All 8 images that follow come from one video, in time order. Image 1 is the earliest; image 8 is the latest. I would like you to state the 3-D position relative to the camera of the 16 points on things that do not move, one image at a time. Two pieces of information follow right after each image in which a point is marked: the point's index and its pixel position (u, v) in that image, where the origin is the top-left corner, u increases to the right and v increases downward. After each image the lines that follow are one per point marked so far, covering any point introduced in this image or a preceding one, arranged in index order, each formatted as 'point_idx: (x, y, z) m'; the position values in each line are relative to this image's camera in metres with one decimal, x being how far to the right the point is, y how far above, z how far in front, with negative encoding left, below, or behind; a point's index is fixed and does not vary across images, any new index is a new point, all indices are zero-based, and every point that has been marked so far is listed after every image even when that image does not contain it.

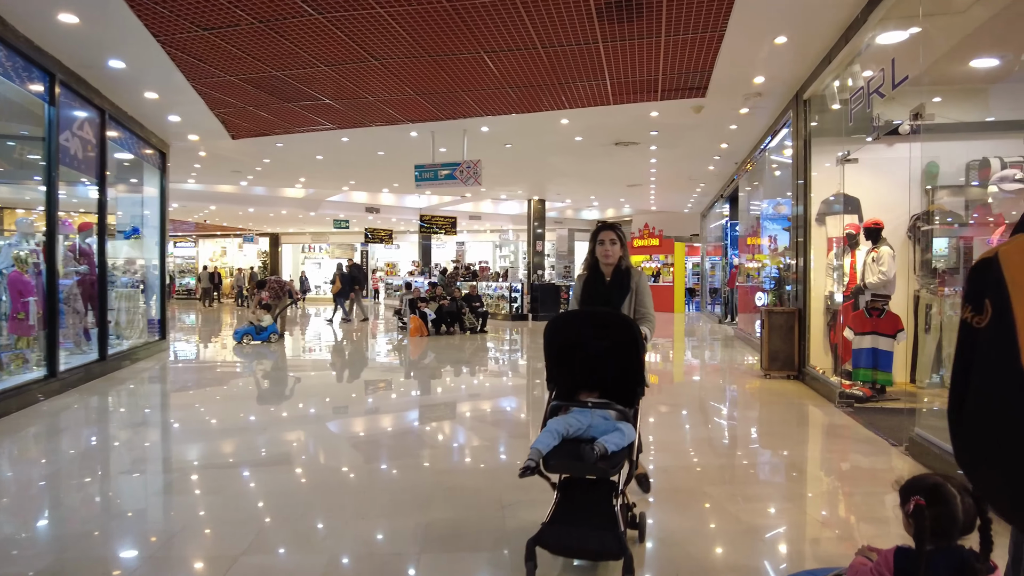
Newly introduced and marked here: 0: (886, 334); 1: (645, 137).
0: (+2.6, -0.3, +4.6) m
1: (+1.5, +1.7, +7.6) m
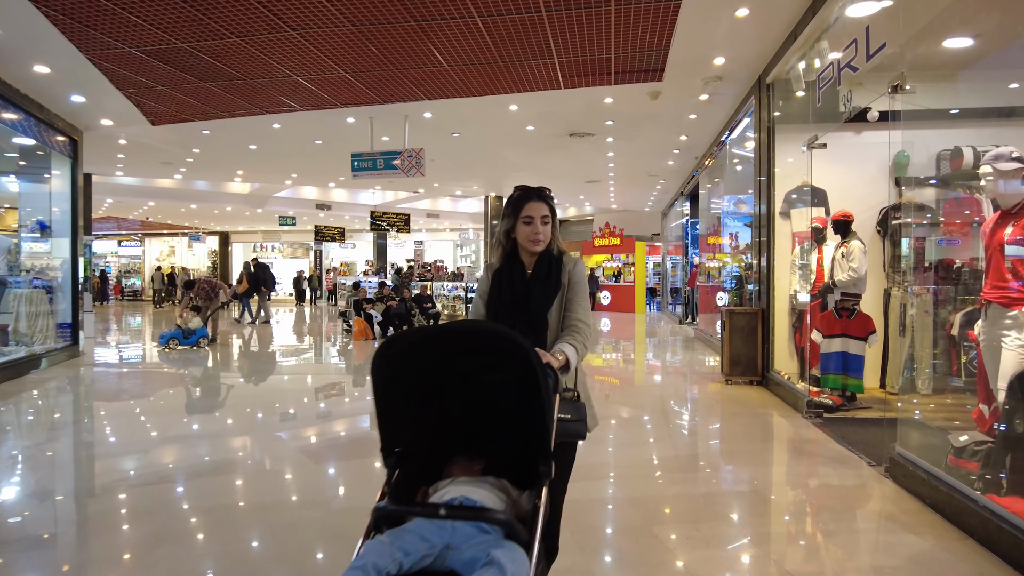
0: (+2.2, -0.3, +4.2) m
1: (+0.9, +1.7, +7.2) m
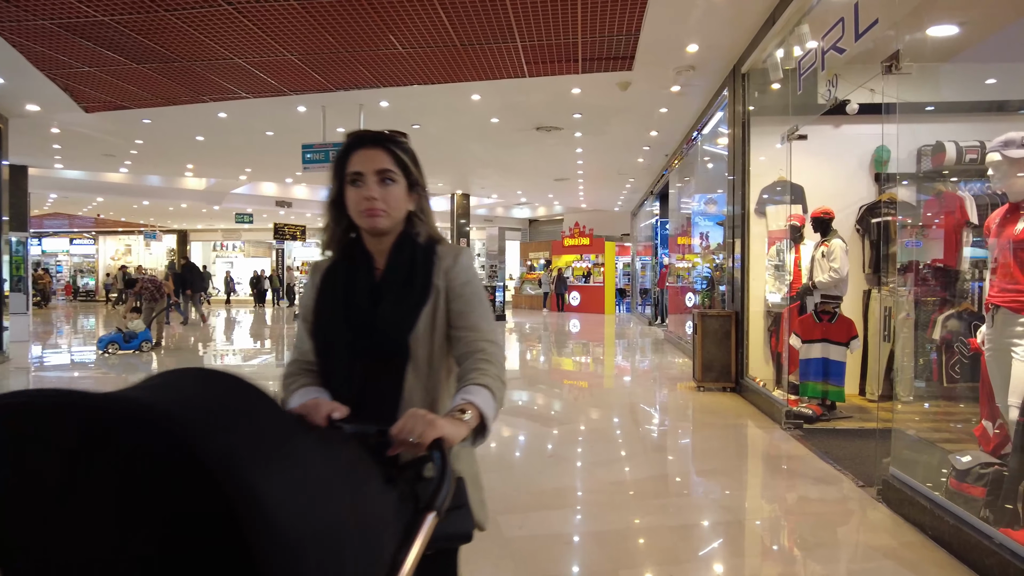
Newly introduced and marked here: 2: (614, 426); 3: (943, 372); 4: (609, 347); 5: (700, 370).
0: (+1.9, -0.3, +4.0) m
1: (+0.6, +1.7, +6.9) m
2: (+0.7, -0.9, +4.4) m
3: (+1.7, -0.3, +2.6) m
4: (+1.5, -0.9, +10.3) m
5: (+1.4, -0.6, +5.1) m
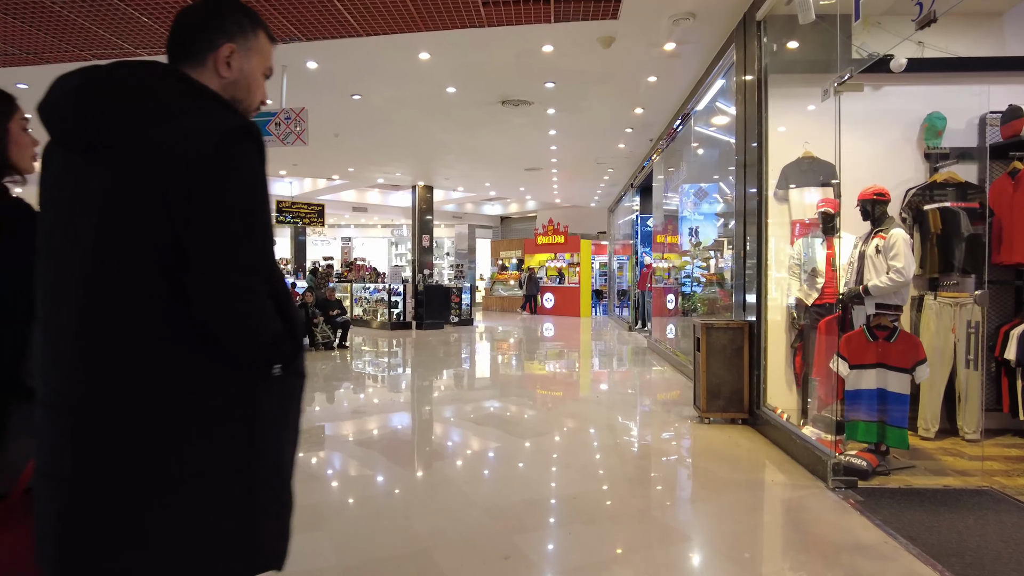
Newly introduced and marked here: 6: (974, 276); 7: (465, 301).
0: (+1.7, -0.3, +2.9) m
1: (+0.2, +1.7, +5.8) m
2: (+0.4, -0.9, +3.3) m
3: (+1.6, -0.4, +1.6) m
4: (+1.0, -0.9, +9.3) m
5: (+1.2, -0.7, +4.0) m
6: (+2.4, +0.1, +3.5) m
7: (-0.9, -0.2, +12.4) m
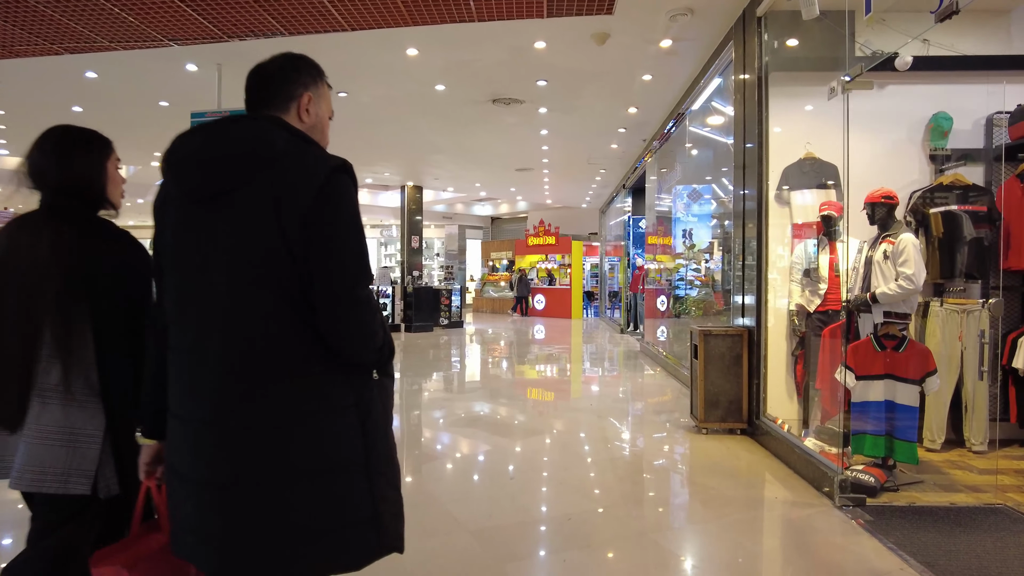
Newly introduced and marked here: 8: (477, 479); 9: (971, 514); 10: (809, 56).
0: (+1.7, -0.4, +2.8) m
1: (+0.1, +1.7, +5.6) m
2: (+0.4, -0.9, +3.2) m
3: (+1.5, -0.4, +1.5) m
4: (+0.9, -1.0, +9.2) m
5: (+1.1, -0.7, +3.9) m
6: (+2.4, 0.0, +3.4) m
7: (-1.0, -0.3, +12.2) m
8: (-0.2, -0.9, +3.2) m
9: (+1.7, -0.9, +2.5) m
10: (+1.5, +1.2, +3.4) m
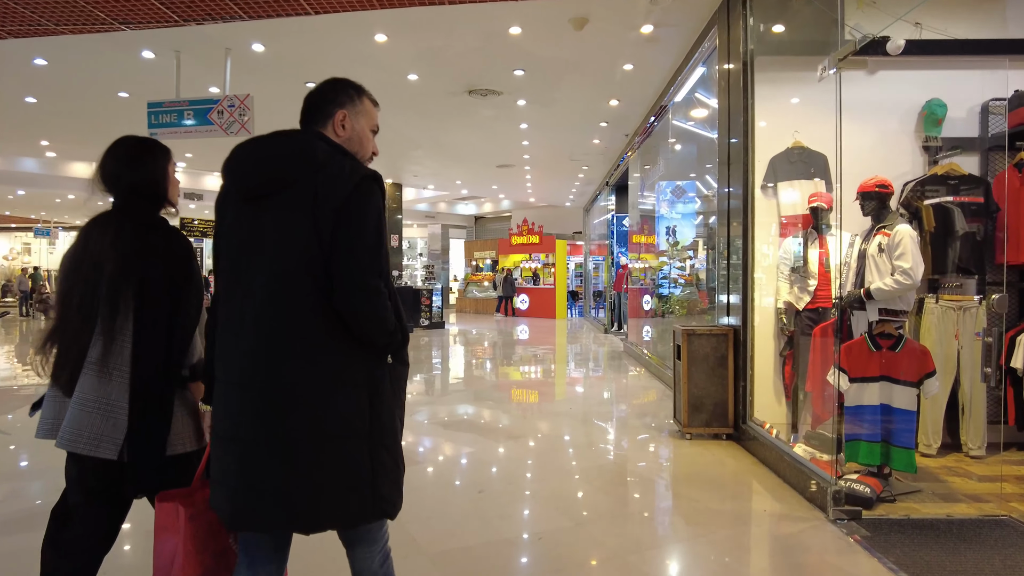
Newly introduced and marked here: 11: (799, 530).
0: (+1.5, -0.4, +2.6) m
1: (0.0, +1.7, +5.4) m
2: (+0.2, -0.9, +2.9) m
3: (+1.4, -0.4, +1.3) m
4: (+0.6, -0.9, +8.9) m
5: (+1.0, -0.7, +3.7) m
6: (+2.2, 0.0, +3.2) m
7: (-1.4, -0.3, +12.0) m
8: (-0.3, -0.9, +3.0) m
9: (+1.6, -0.8, +2.3) m
10: (+1.4, +1.2, +3.2) m
11: (+1.0, -0.9, +2.4) m
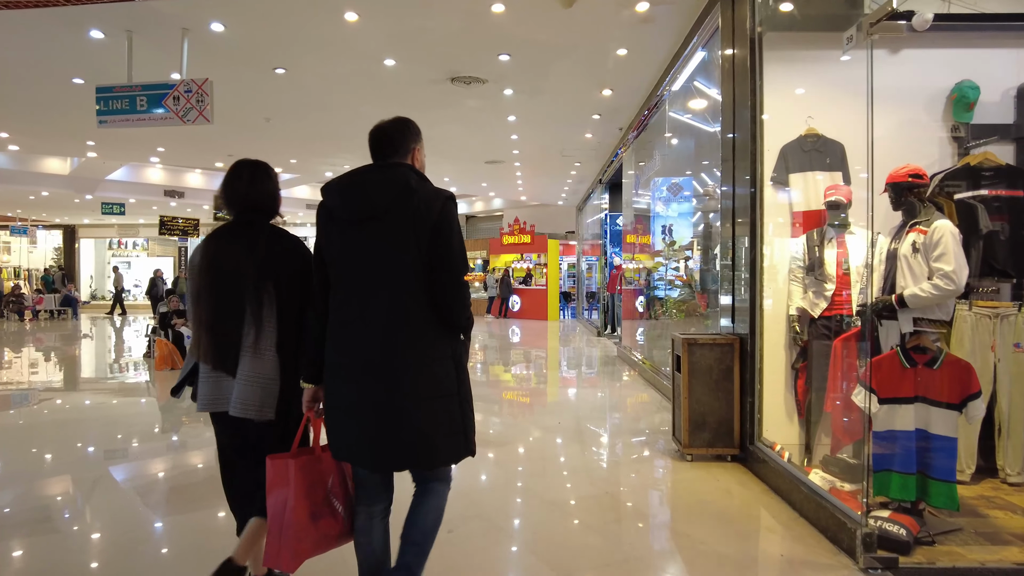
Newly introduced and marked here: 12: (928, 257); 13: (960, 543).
0: (+1.5, -0.4, +2.3) m
1: (-0.2, +1.7, +5.0) m
2: (+0.1, -0.9, +2.6) m
3: (+1.4, -0.4, +0.9) m
4: (+0.5, -1.0, +8.6) m
5: (+0.9, -0.7, +3.3) m
6: (+2.2, 0.0, +2.9) m
7: (-1.5, -0.3, +11.6) m
8: (-0.4, -0.9, +2.6) m
9: (+1.5, -0.9, +2.0) m
10: (+1.3, +1.2, +2.9) m
11: (+0.9, -0.9, +2.0) m
12: (+1.4, +0.1, +2.2) m
13: (+1.5, -0.8, +2.2) m
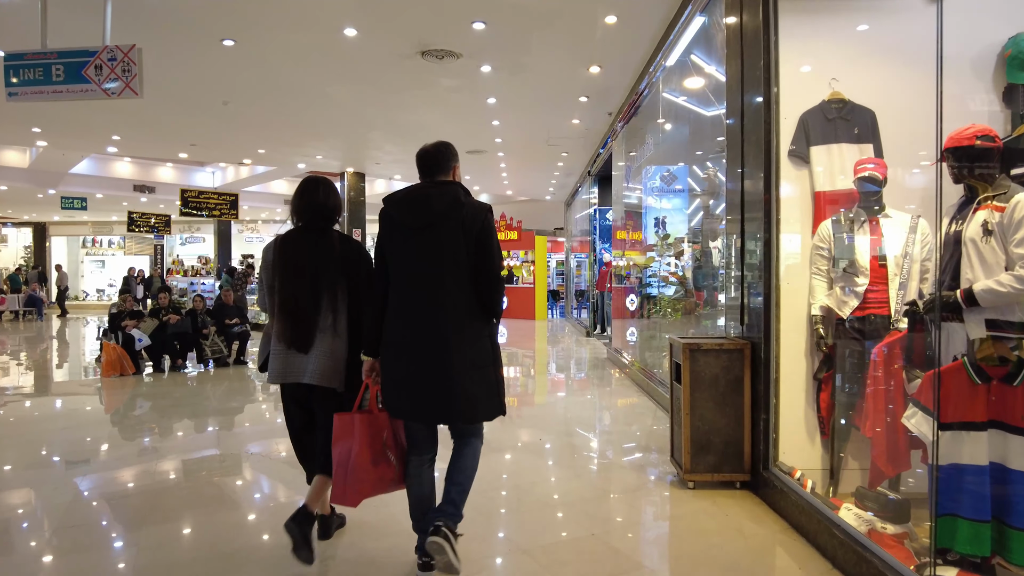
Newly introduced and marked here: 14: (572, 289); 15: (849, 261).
0: (+1.3, -0.4, +1.8) m
1: (-0.3, +1.7, +4.5) m
2: (0.0, -0.9, +2.0) m
3: (+1.3, -0.4, +0.4) m
4: (+0.3, -0.9, +8.0) m
5: (+0.7, -0.7, +2.8) m
6: (+2.0, 0.0, +2.4) m
7: (-1.8, -0.3, +11.0) m
8: (-0.5, -0.9, +2.1) m
9: (+1.4, -0.8, +1.5) m
10: (+1.2, +1.2, +2.4) m
11: (+0.8, -0.9, +1.5) m
12: (+1.3, +0.1, +1.7) m
13: (+1.4, -0.8, +1.7) m
14: (+1.2, 0.0, +13.1) m
15: (+1.2, +0.1, +2.4) m
